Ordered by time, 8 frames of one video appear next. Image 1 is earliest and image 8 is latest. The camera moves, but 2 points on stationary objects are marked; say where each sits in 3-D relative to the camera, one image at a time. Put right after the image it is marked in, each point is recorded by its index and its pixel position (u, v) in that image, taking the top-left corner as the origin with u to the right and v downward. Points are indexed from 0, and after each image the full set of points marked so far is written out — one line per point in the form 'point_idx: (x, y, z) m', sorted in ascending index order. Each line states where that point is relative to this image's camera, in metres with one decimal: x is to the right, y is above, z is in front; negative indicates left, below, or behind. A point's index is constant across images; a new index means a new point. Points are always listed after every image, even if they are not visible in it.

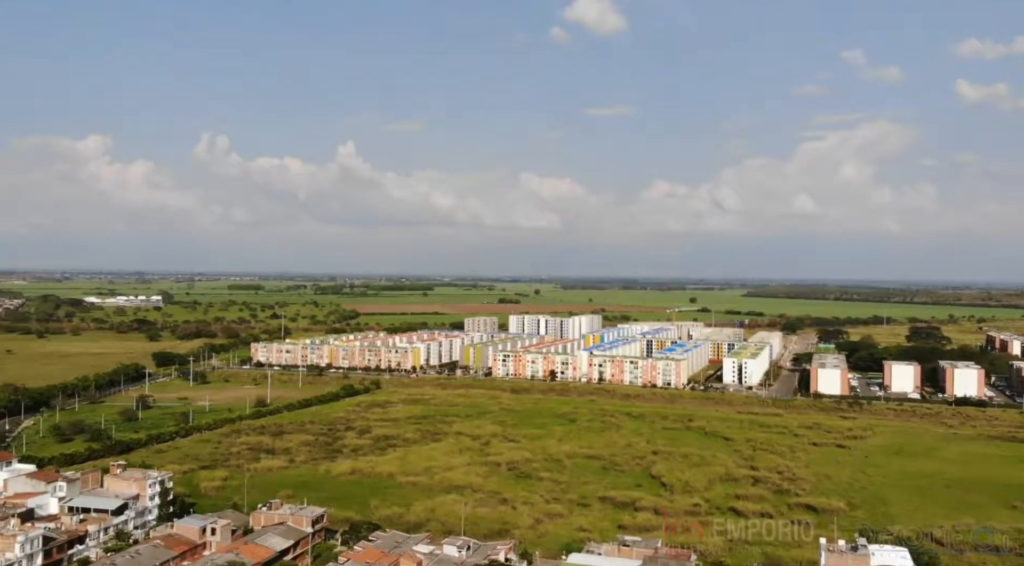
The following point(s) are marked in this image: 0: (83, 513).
0: (-9.2, -4.9, +19.6) m
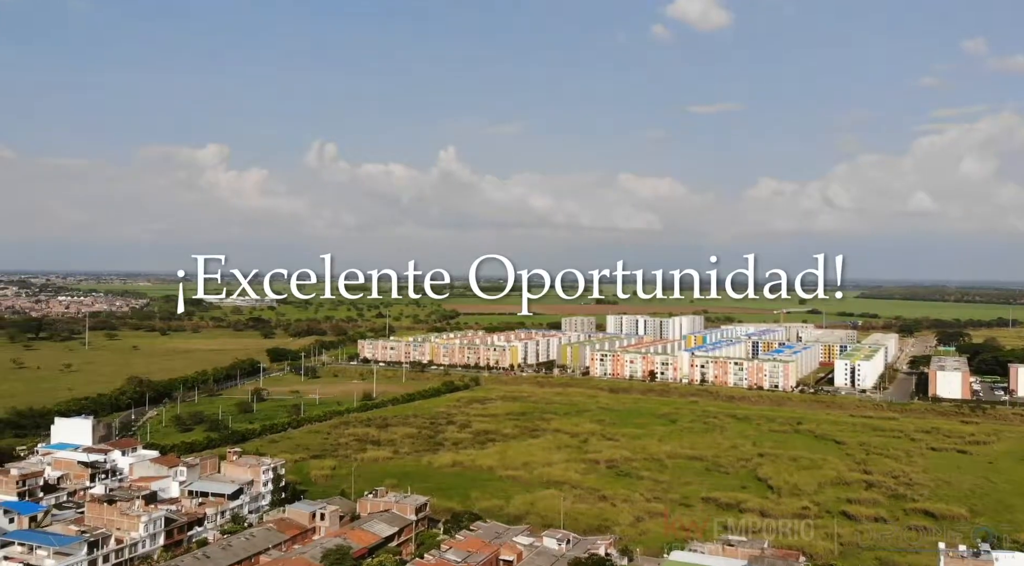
0: (-7.1, -4.9, +20.9) m
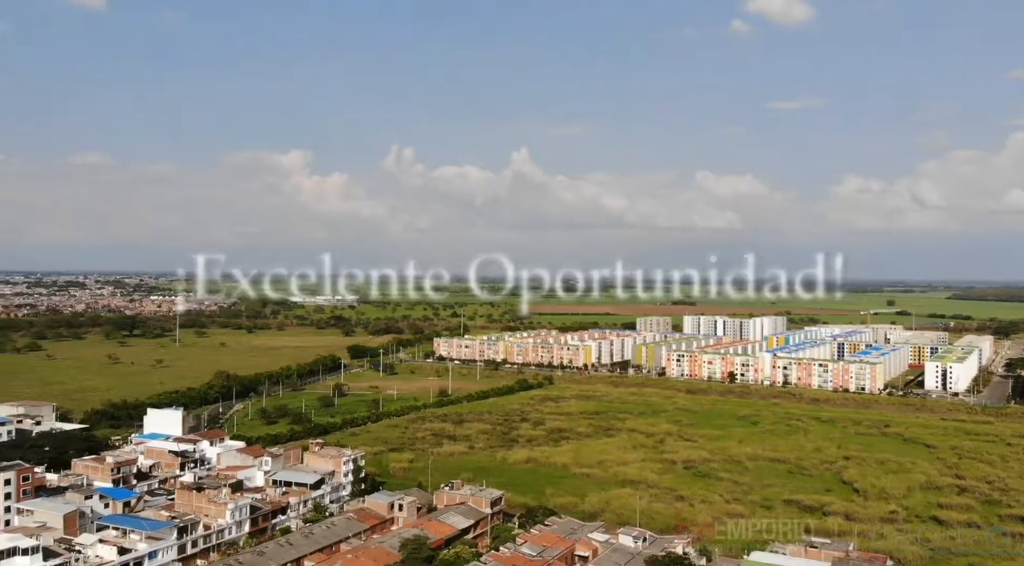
0: (-5.4, -4.8, +21.7) m
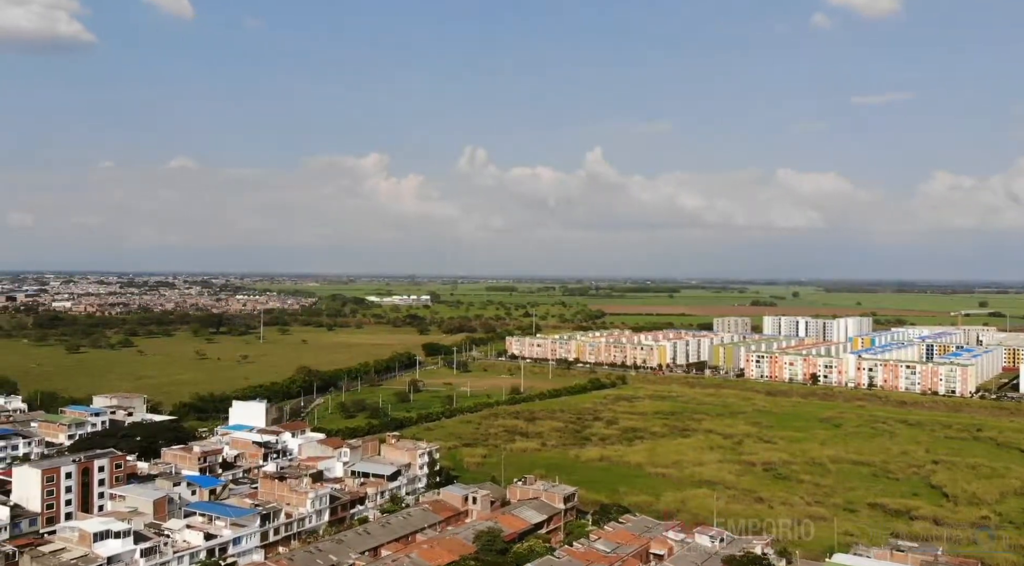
0: (-3.6, -4.7, +22.4) m
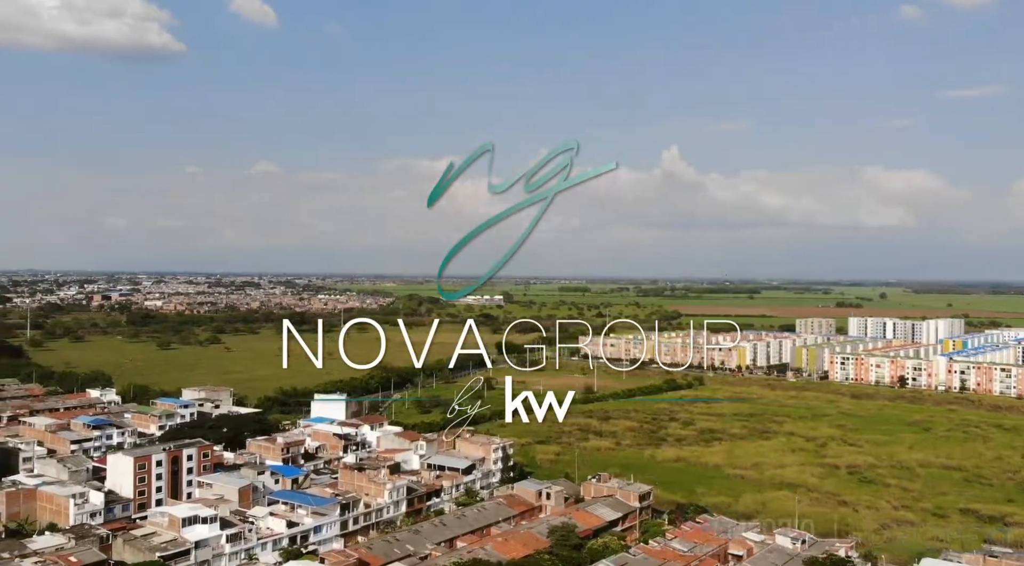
0: (-1.8, -4.7, +22.8) m
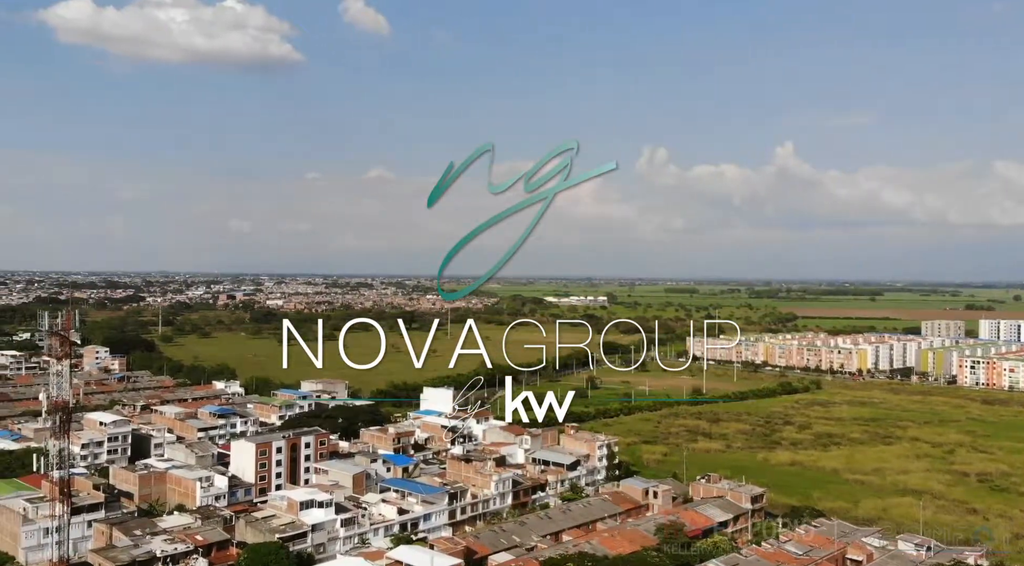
0: (+0.8, -4.6, +23.0) m
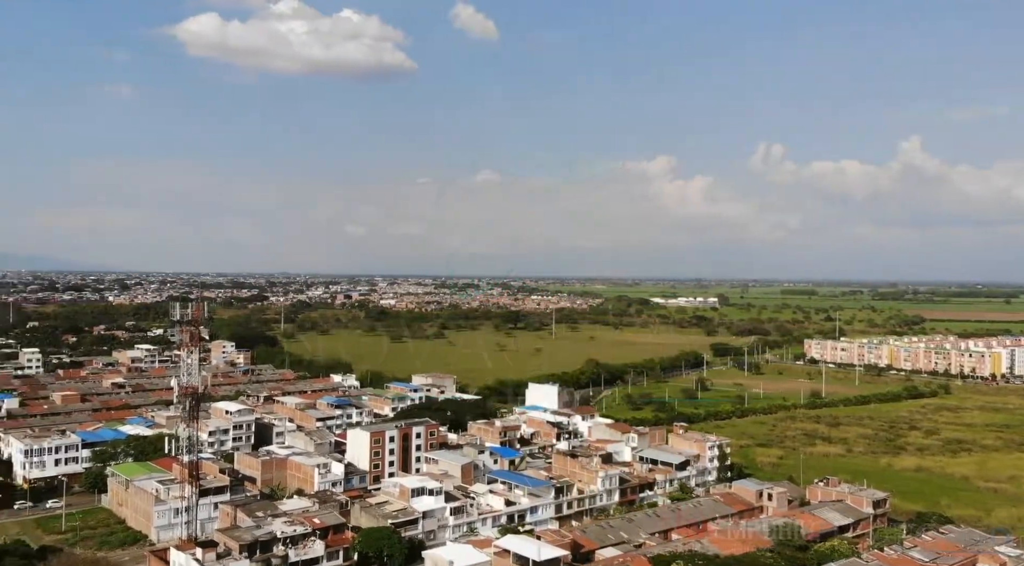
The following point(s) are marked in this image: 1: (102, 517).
0: (+3.5, -4.5, +22.9) m
1: (-7.4, -4.2, +16.6) m
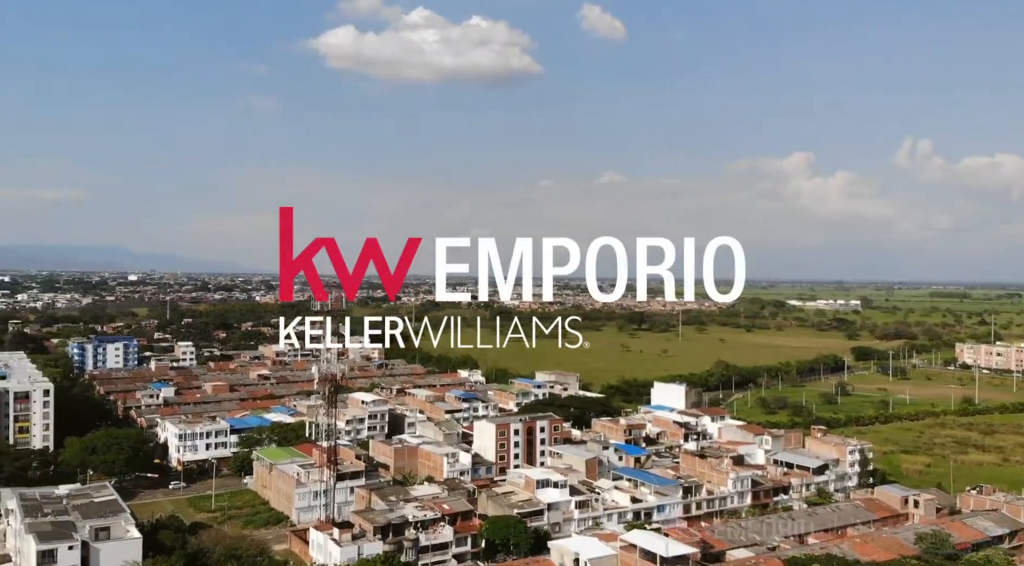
0: (+6.7, -4.4, +22.3) m
1: (-5.1, -4.2, +17.7) m
